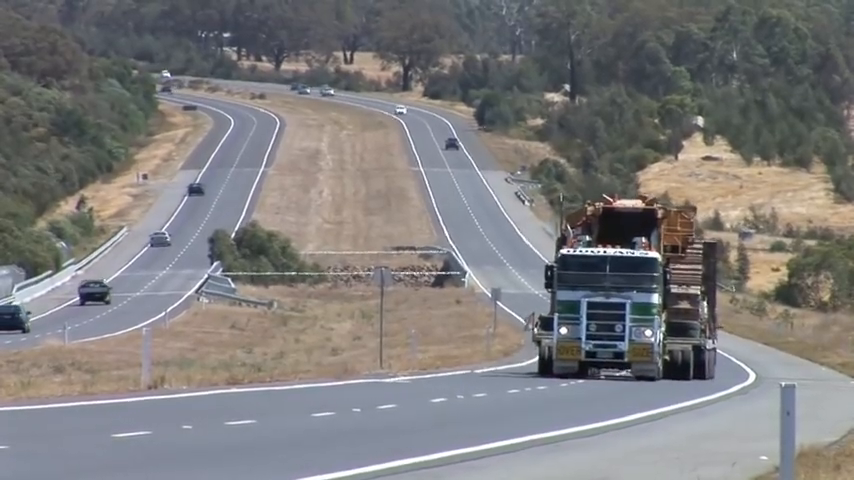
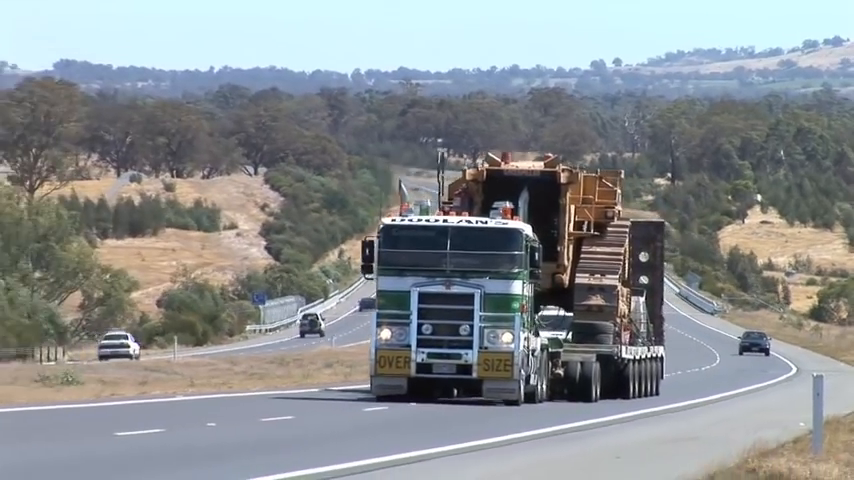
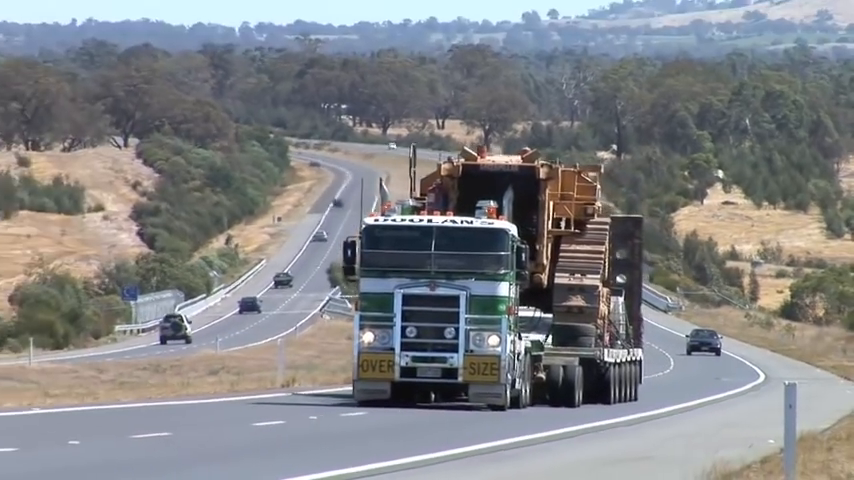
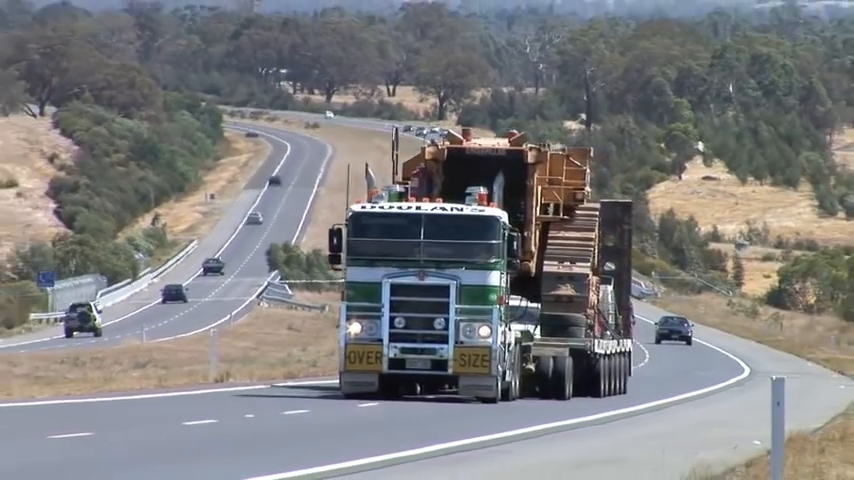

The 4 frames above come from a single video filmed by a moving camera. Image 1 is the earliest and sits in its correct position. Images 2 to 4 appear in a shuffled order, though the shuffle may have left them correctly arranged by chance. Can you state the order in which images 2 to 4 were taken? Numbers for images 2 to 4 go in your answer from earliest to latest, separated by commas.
4, 3, 2
